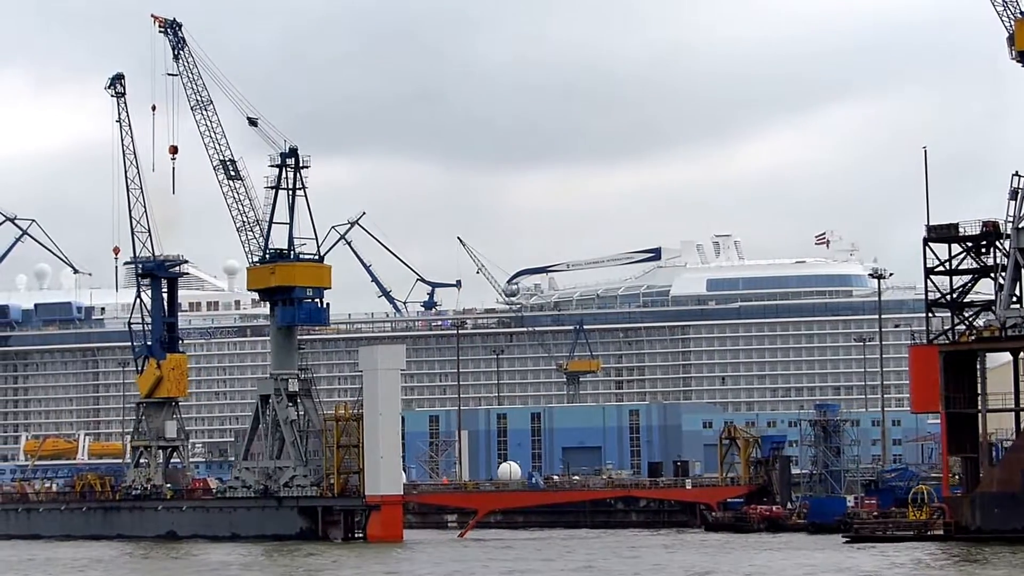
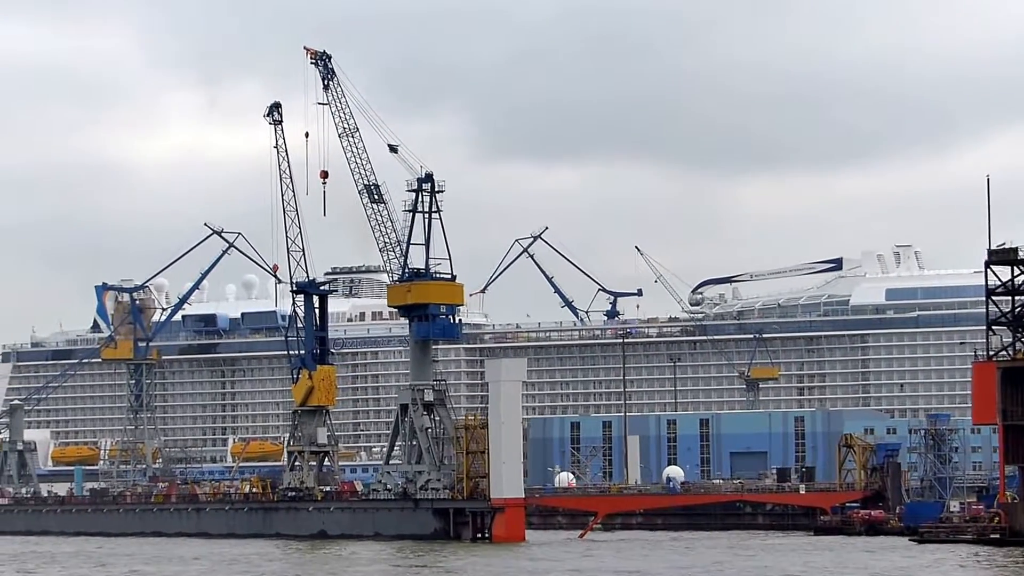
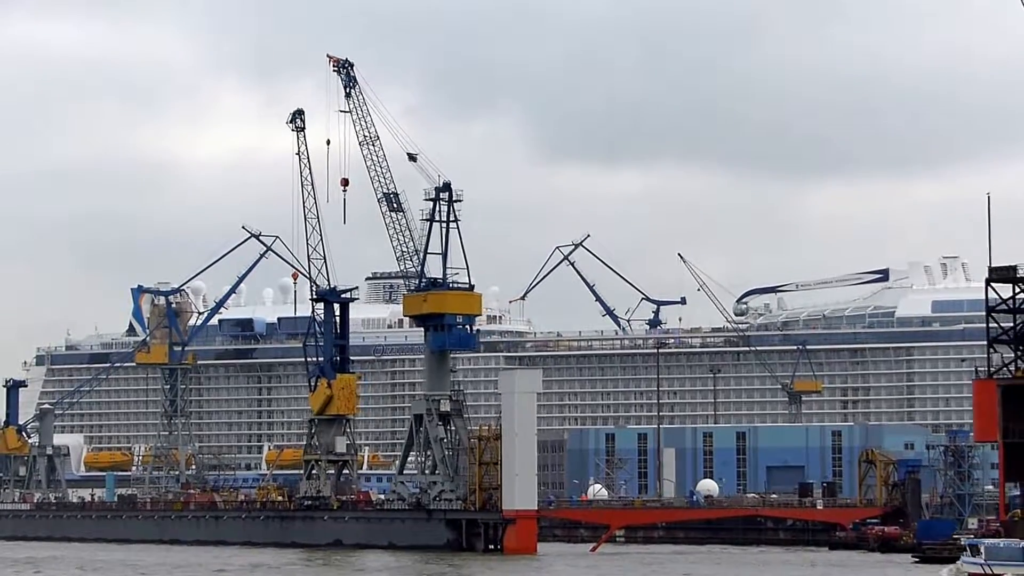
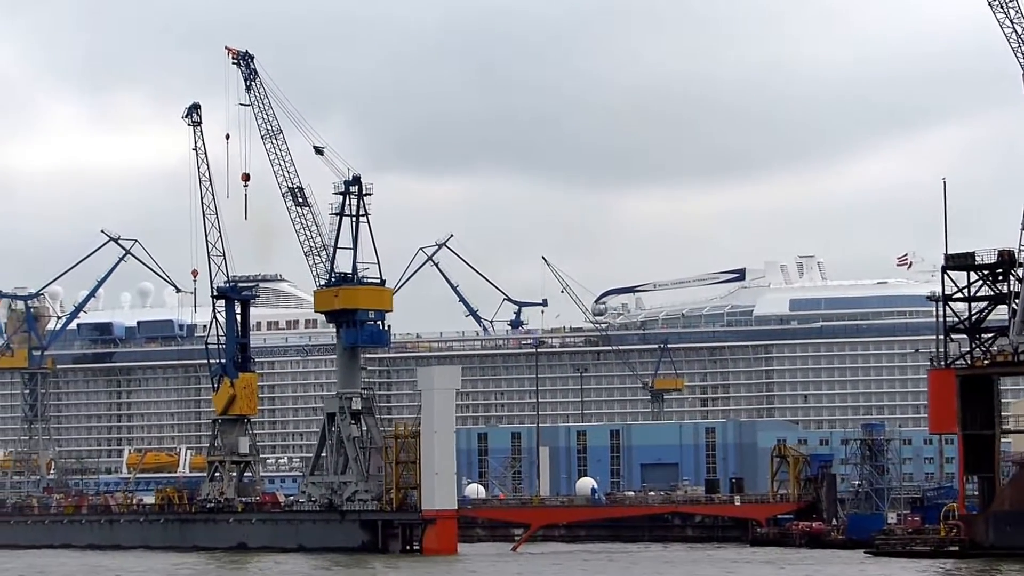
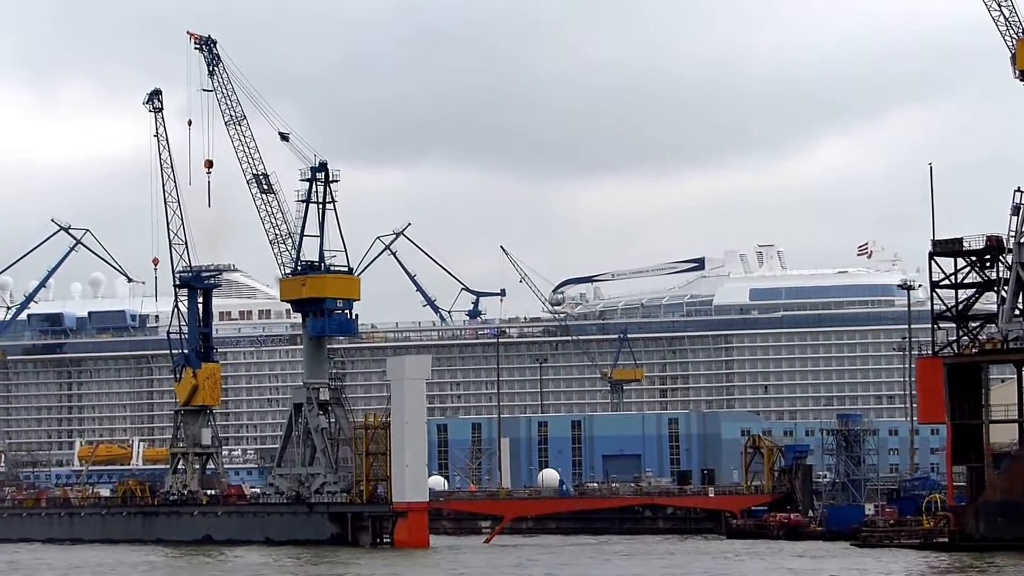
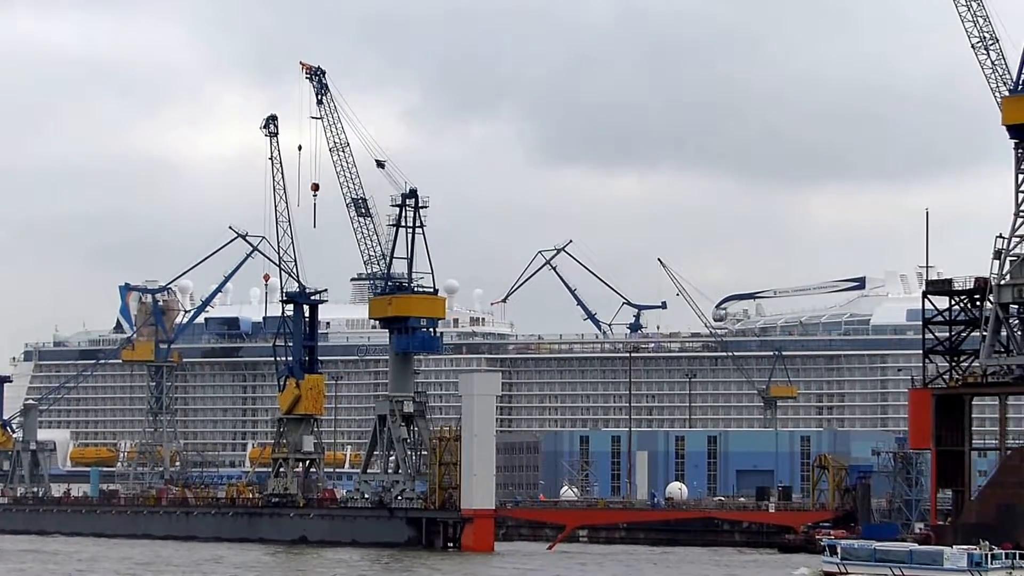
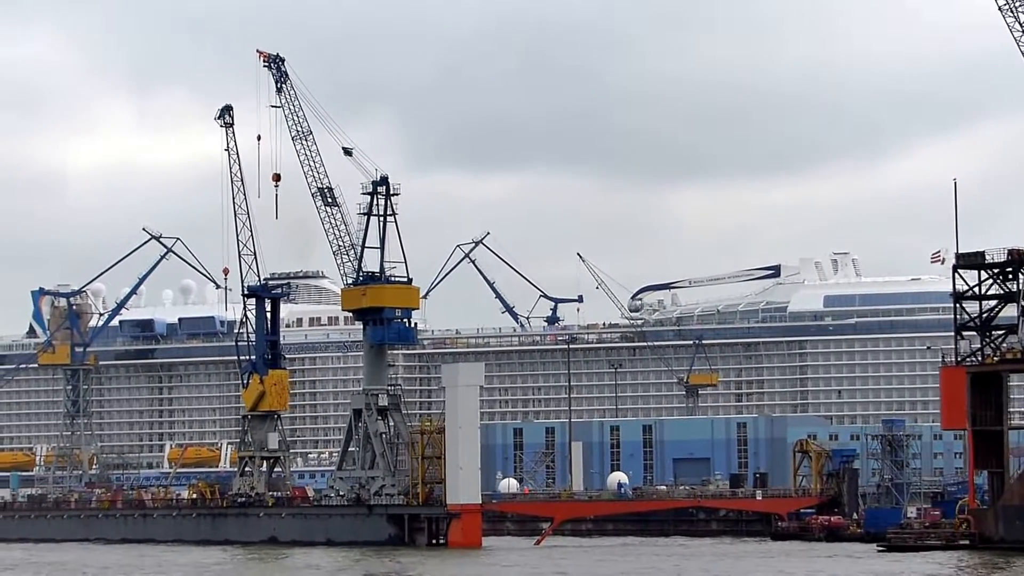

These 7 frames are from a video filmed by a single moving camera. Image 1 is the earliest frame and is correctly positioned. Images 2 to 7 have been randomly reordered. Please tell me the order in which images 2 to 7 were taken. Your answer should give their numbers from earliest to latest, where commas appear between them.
5, 4, 7, 2, 3, 6
